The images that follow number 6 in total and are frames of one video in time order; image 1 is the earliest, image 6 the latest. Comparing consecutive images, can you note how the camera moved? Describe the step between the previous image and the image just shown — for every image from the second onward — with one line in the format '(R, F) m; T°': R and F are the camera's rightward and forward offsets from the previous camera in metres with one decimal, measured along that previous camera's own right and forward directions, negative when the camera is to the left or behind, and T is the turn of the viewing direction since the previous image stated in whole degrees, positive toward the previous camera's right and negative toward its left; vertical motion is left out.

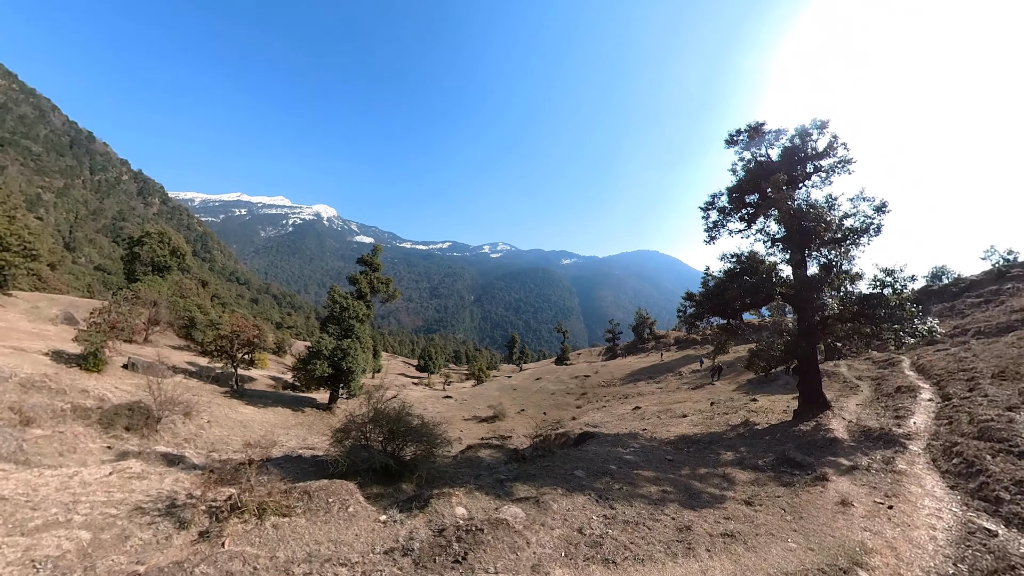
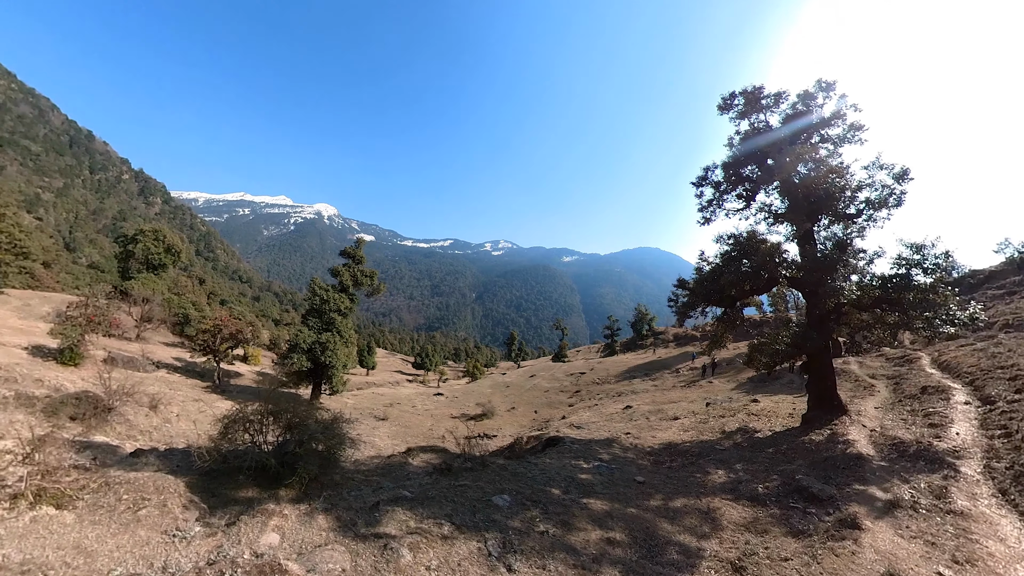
(+1.2, +1.9) m; 0°
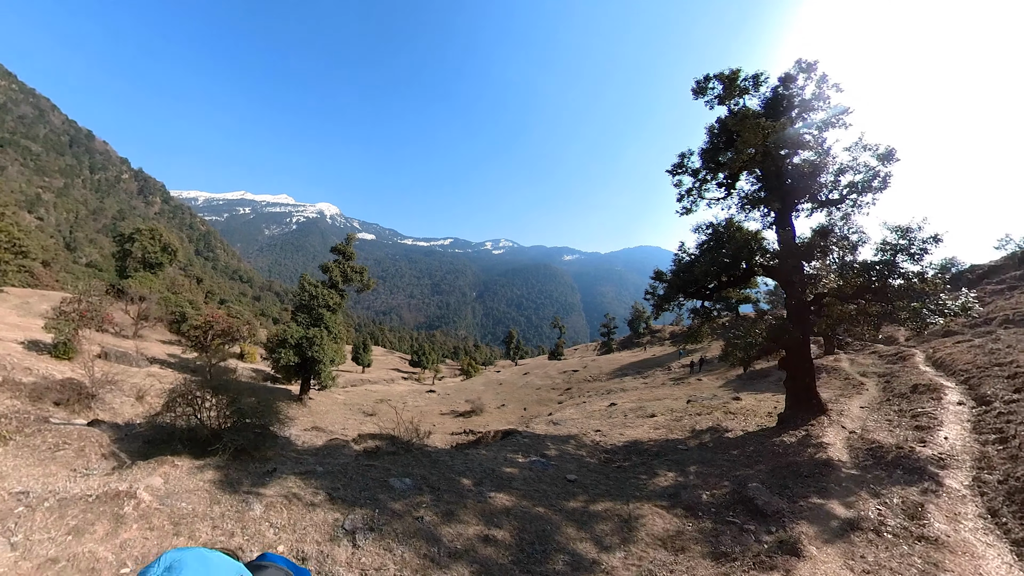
(+1.2, +0.8) m; 0°
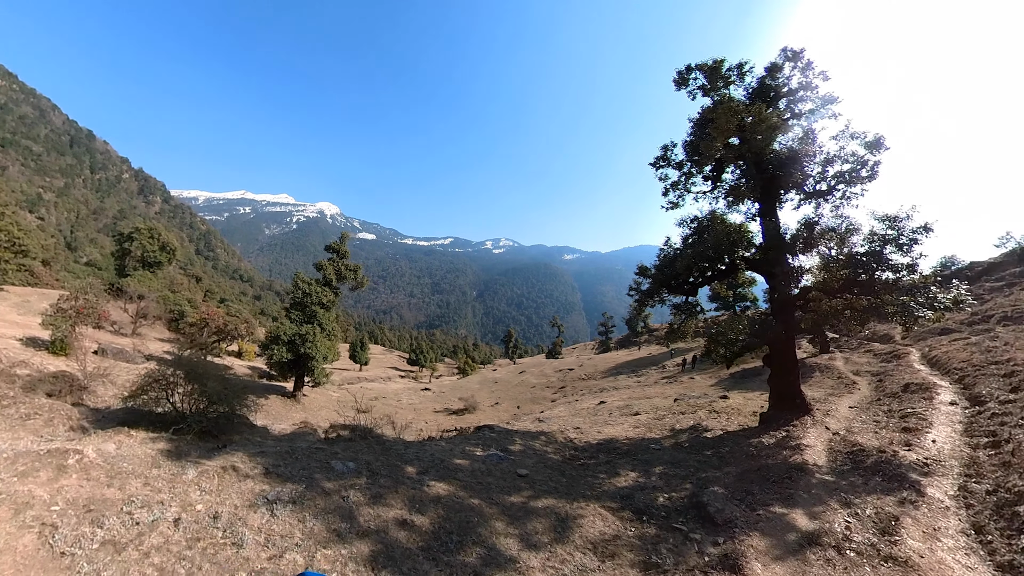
(+0.7, +0.5) m; 0°
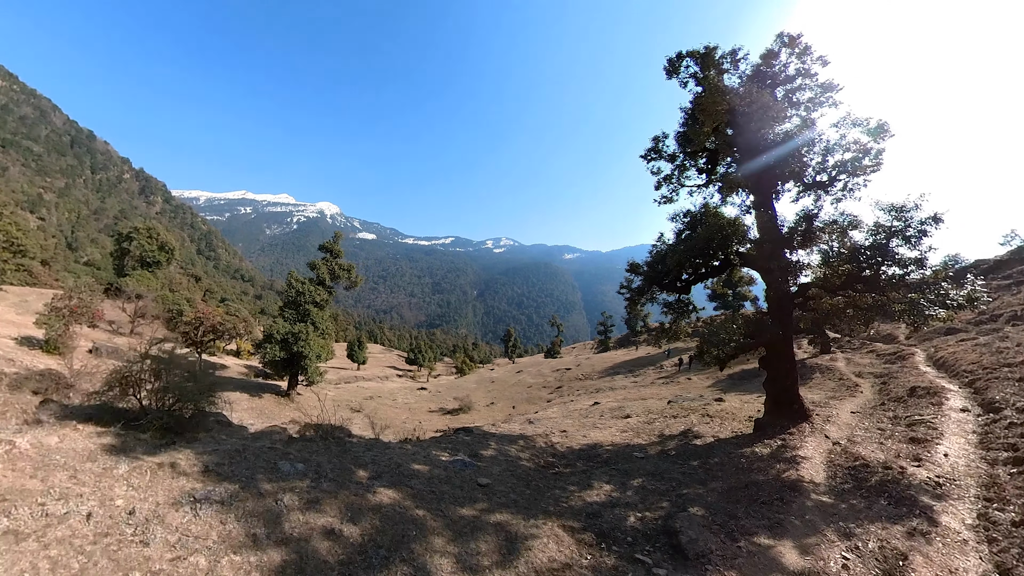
(+0.5, +0.6) m; 0°
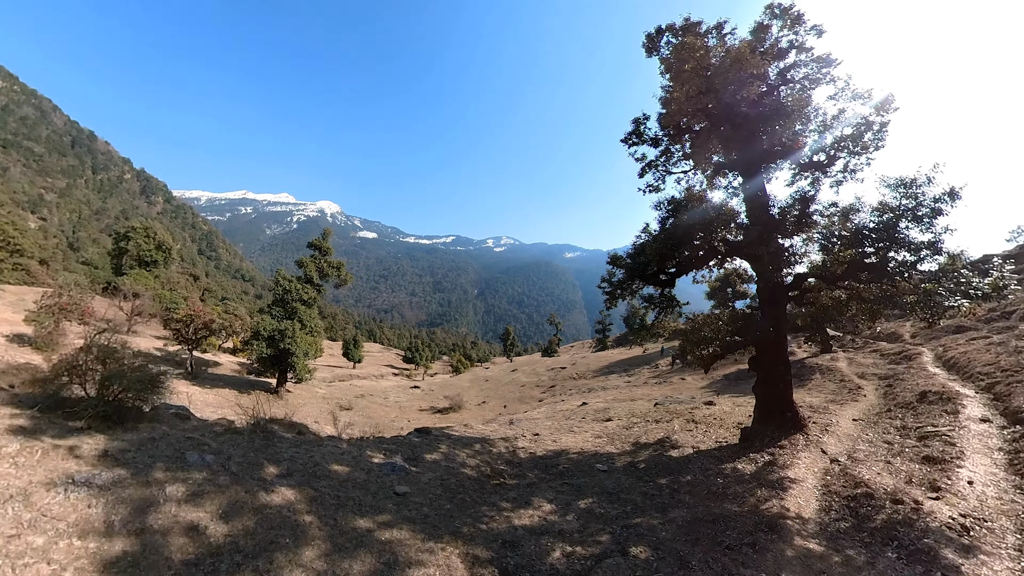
(+0.9, +1.0) m; 0°
